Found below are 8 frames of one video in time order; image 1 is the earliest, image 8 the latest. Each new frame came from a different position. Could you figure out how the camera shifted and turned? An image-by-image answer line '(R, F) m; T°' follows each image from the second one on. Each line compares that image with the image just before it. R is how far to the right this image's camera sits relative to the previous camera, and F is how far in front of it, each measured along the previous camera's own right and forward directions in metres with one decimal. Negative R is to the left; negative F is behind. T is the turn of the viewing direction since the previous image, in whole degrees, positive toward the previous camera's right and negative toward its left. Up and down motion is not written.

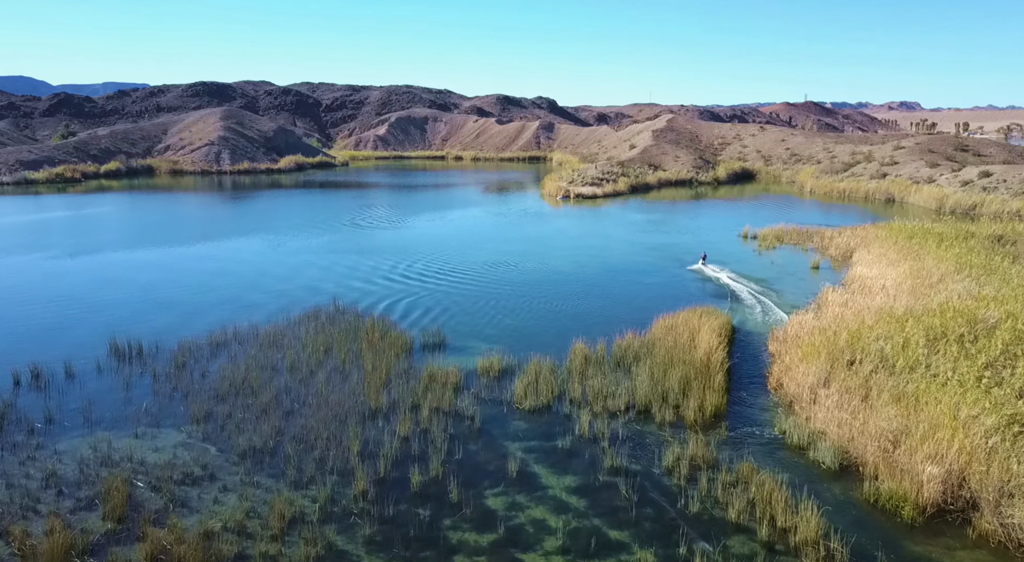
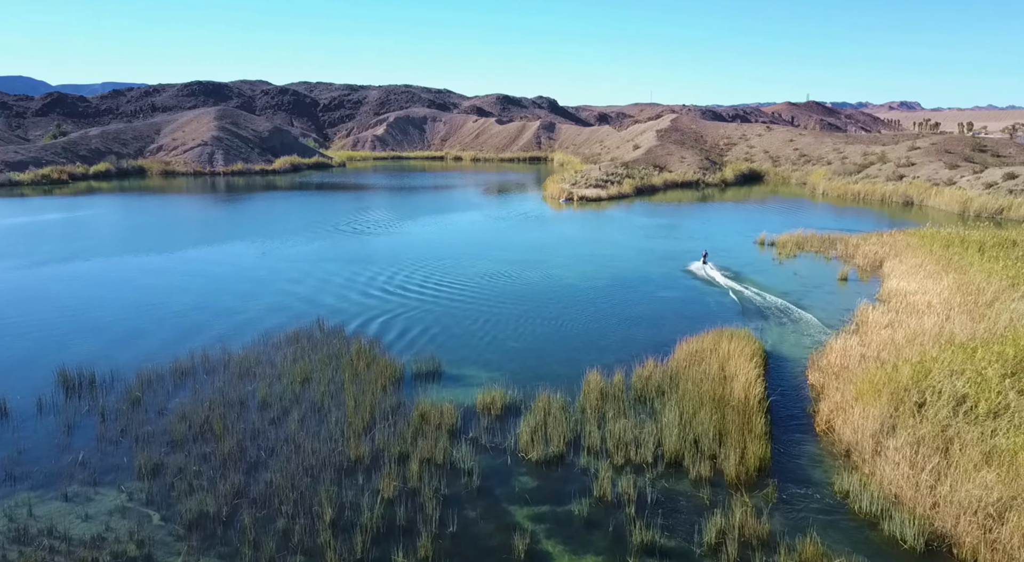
(-0.1, +1.4) m; 0°
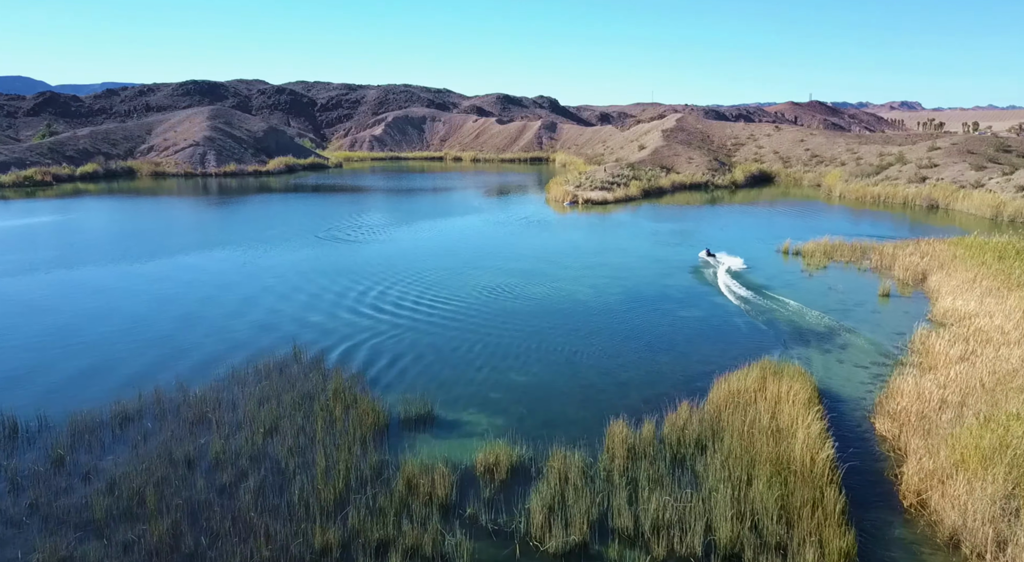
(-0.1, +1.7) m; 0°
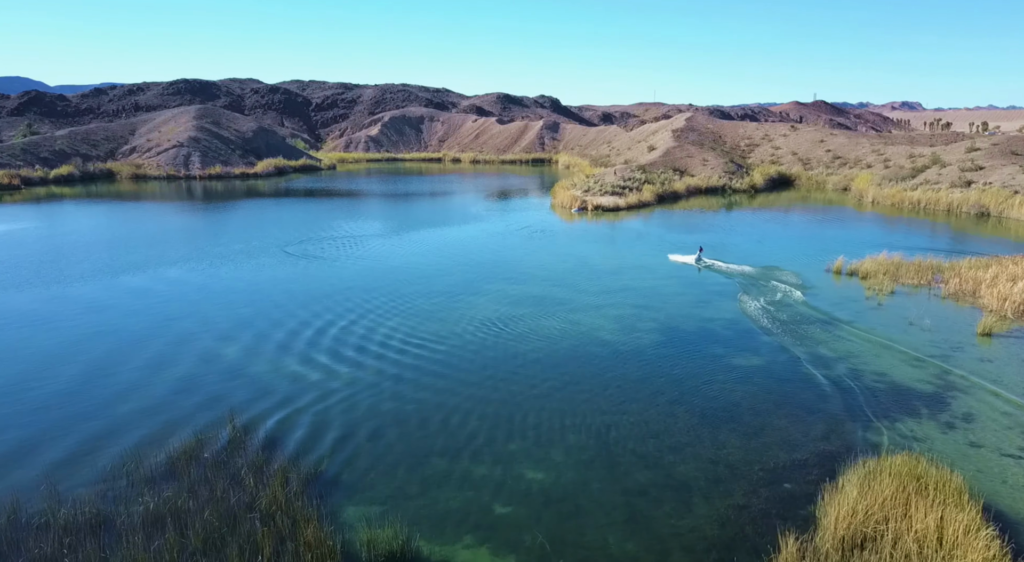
(-0.2, +2.9) m; 0°
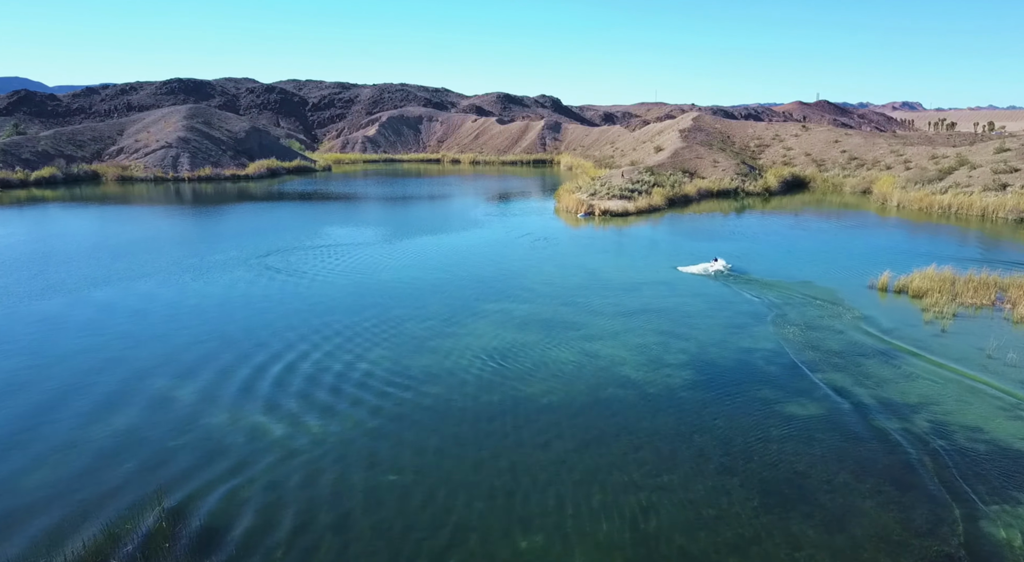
(-0.1, +1.9) m; 0°
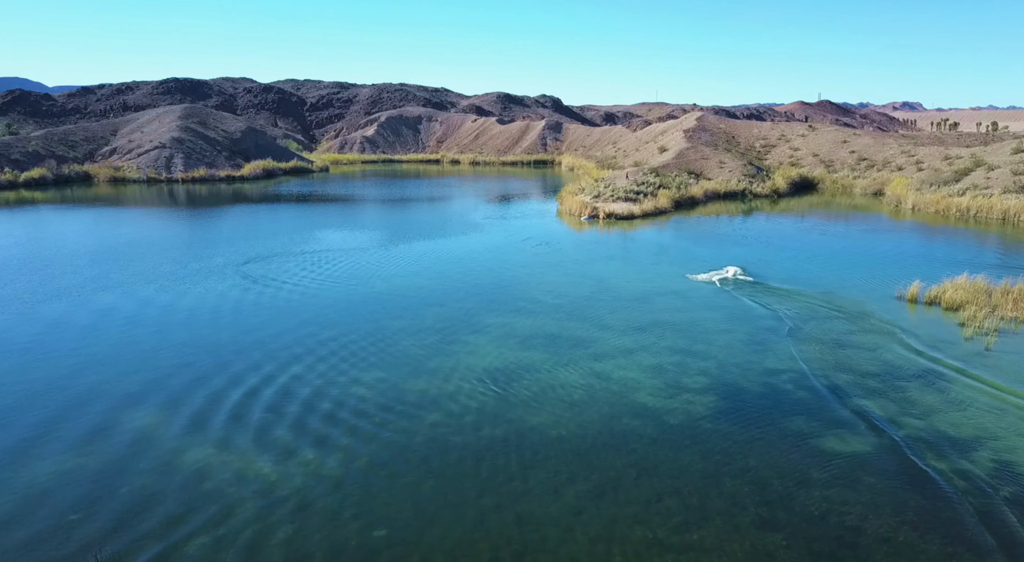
(0.0, +1.0) m; 0°
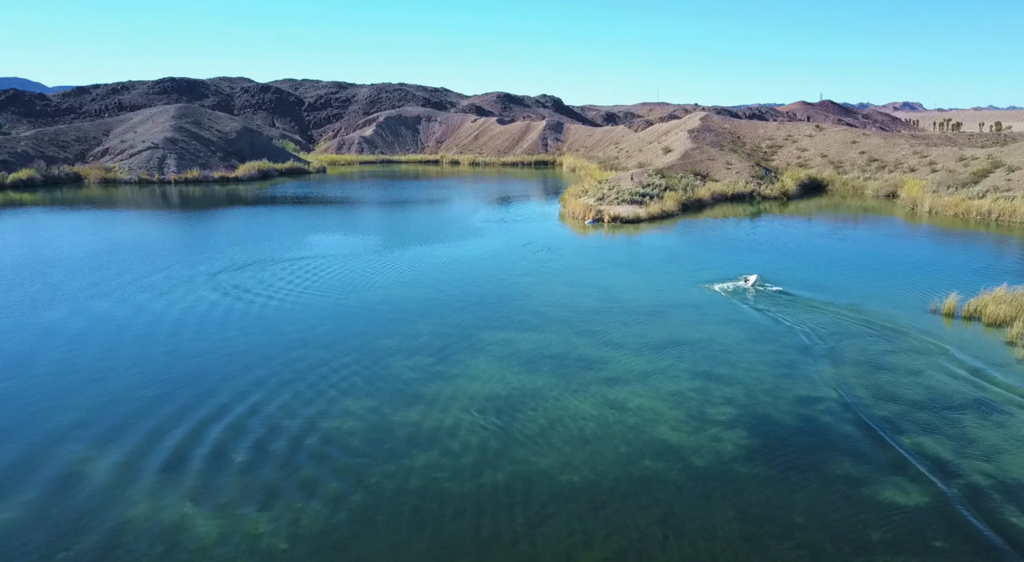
(0.0, +1.1) m; 0°
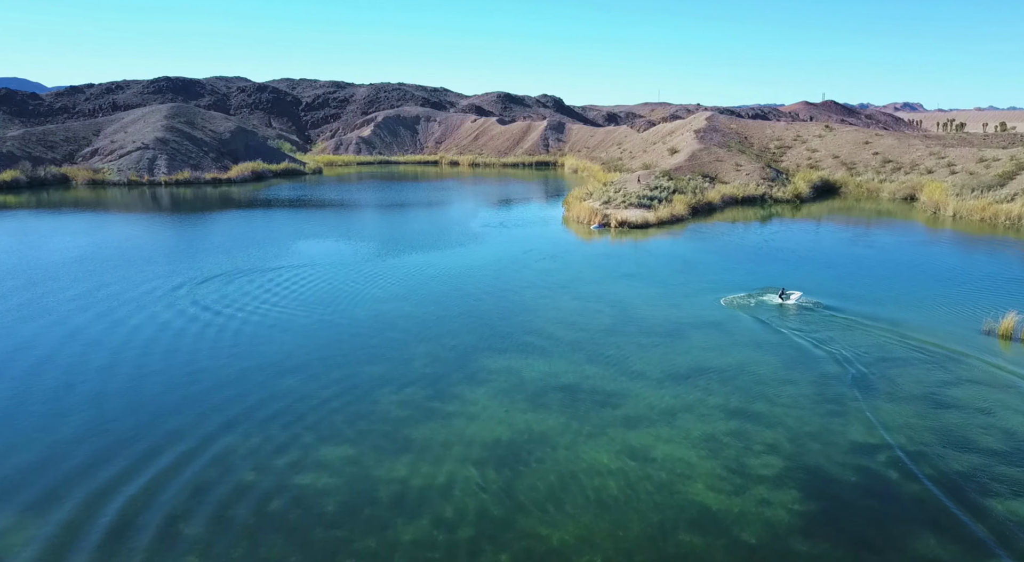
(-0.1, +1.4) m; 0°
